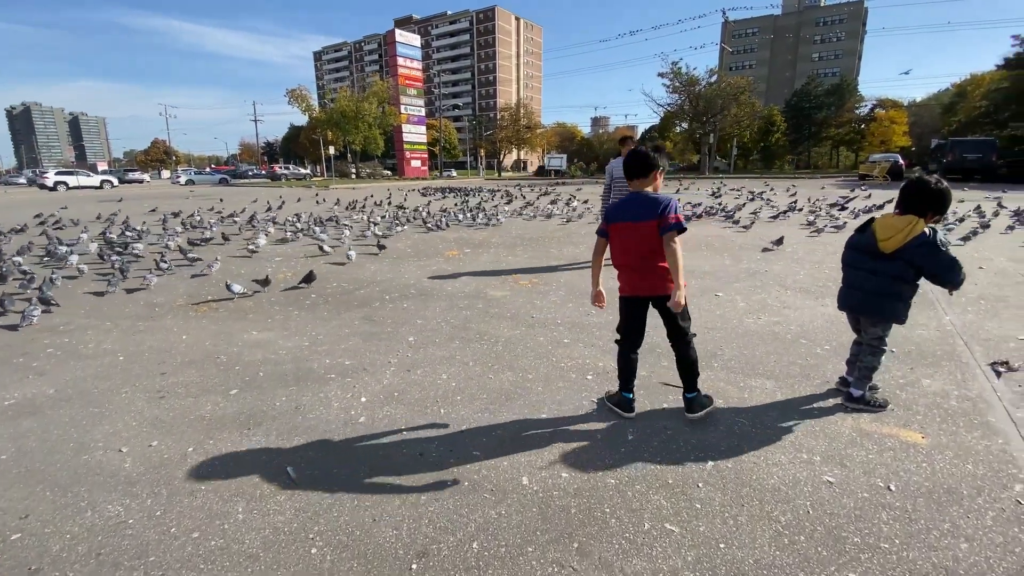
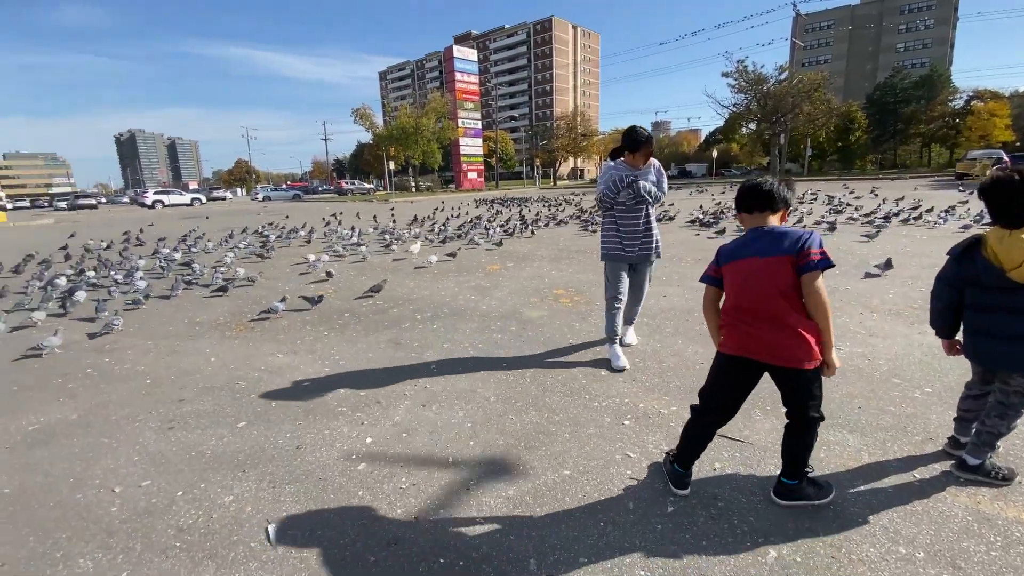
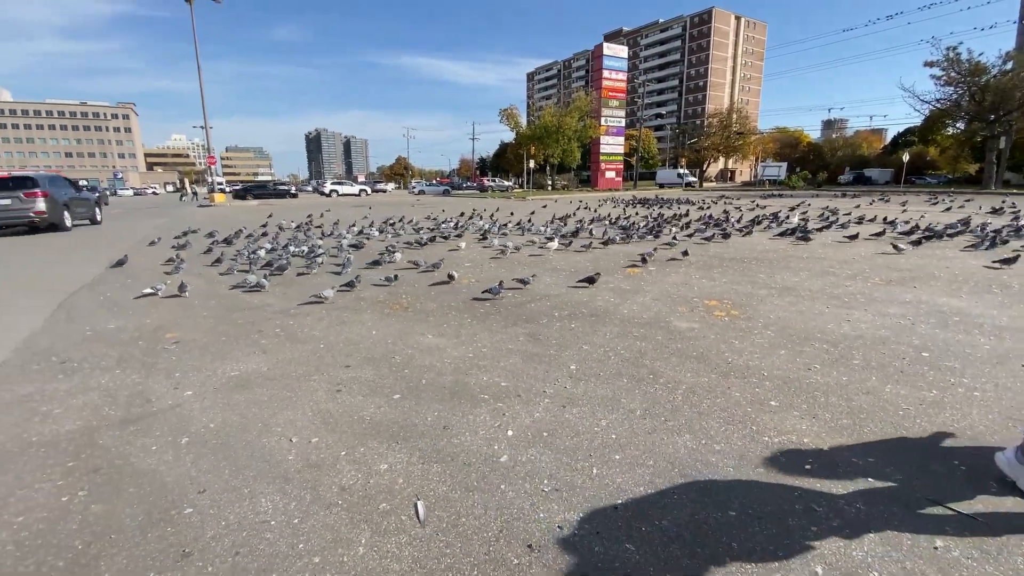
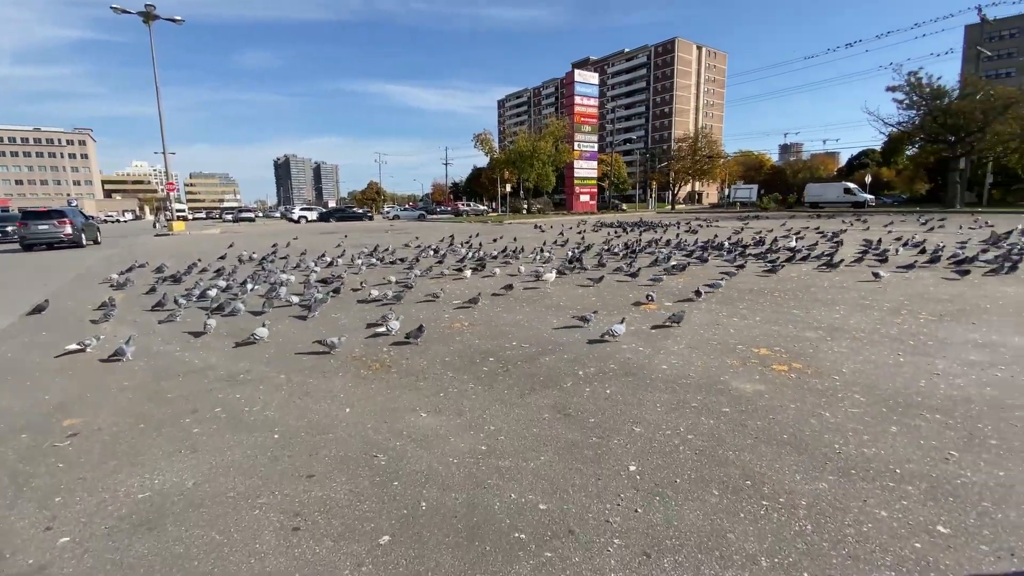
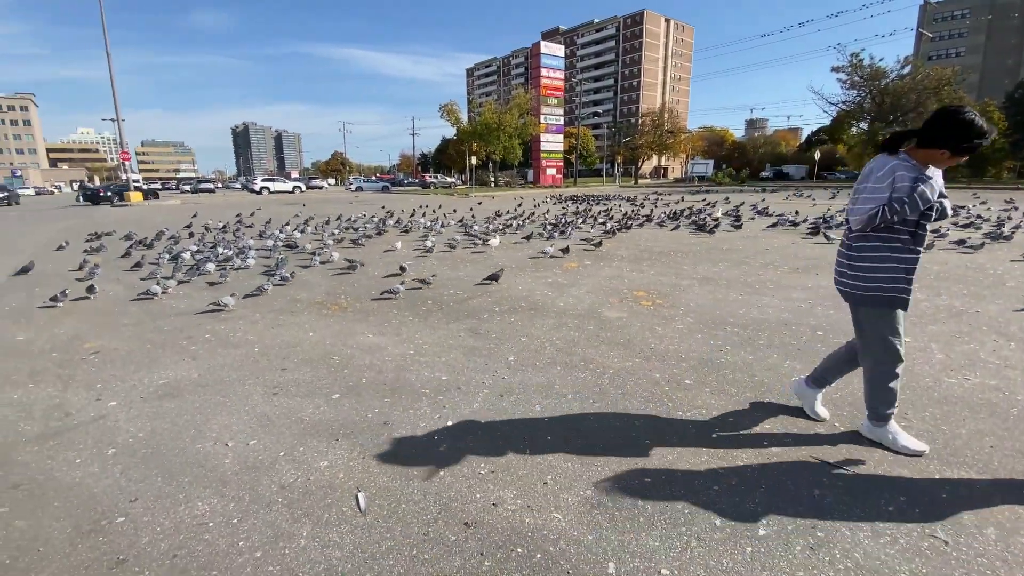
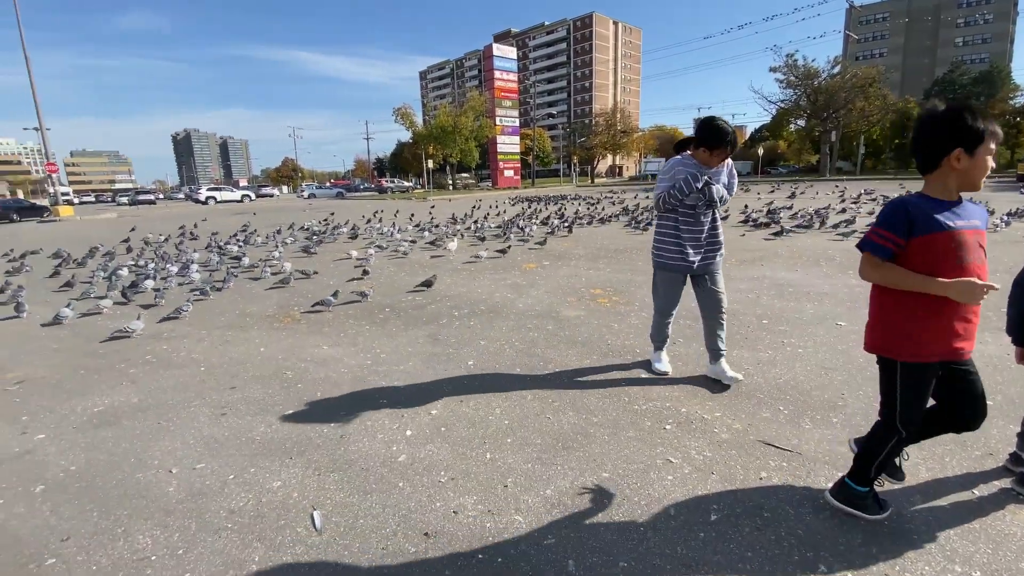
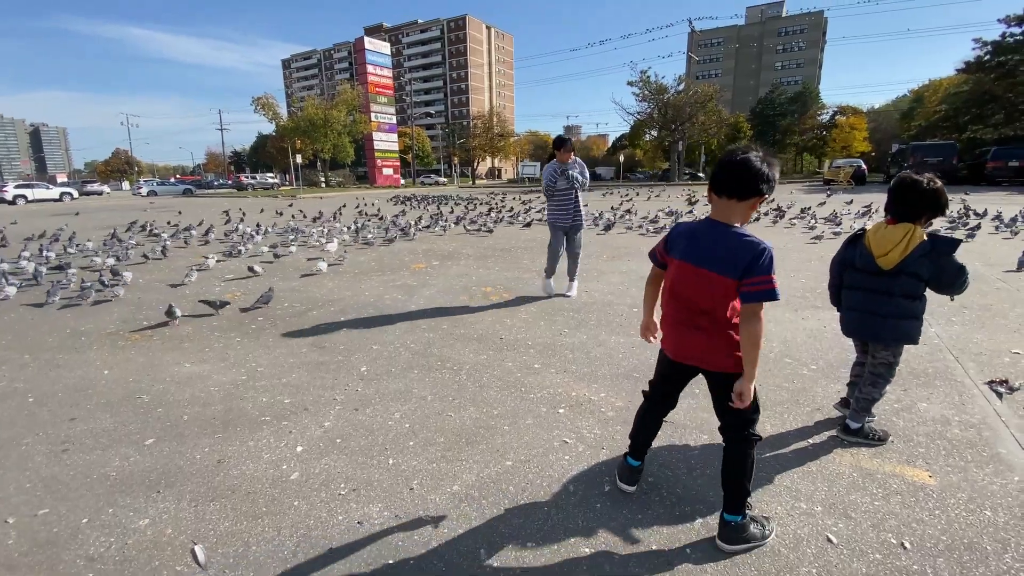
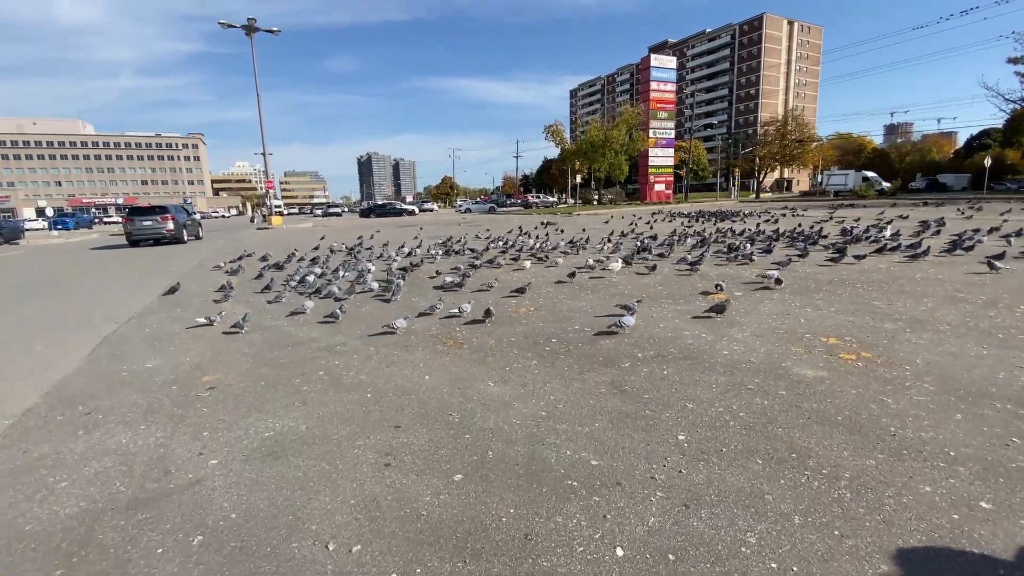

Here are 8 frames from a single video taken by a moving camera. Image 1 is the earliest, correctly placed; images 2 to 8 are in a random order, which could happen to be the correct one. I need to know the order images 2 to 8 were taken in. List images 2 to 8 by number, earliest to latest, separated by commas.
7, 2, 6, 5, 3, 8, 4
